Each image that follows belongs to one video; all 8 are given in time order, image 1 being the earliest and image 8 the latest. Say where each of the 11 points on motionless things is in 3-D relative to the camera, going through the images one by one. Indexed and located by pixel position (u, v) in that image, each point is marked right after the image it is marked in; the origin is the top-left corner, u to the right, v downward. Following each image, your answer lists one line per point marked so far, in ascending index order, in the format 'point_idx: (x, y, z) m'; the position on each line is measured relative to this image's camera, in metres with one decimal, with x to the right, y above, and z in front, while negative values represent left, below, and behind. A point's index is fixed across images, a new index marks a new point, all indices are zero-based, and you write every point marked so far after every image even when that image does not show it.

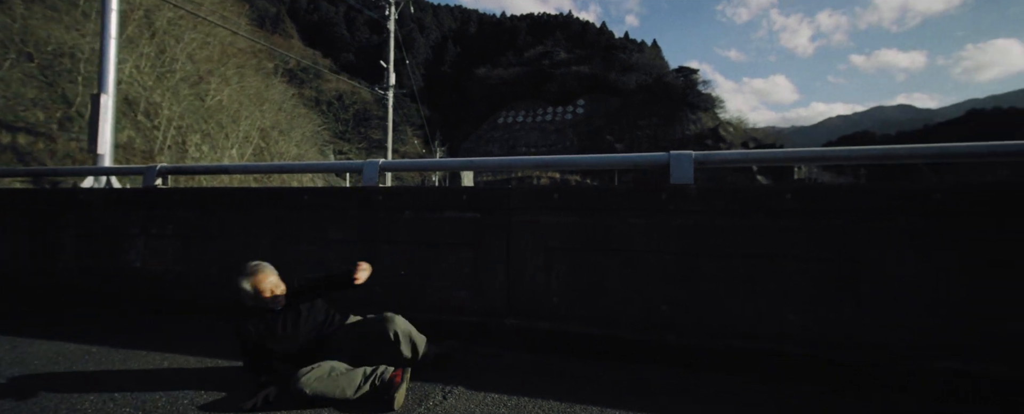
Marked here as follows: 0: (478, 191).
0: (-0.2, +0.1, +3.5) m
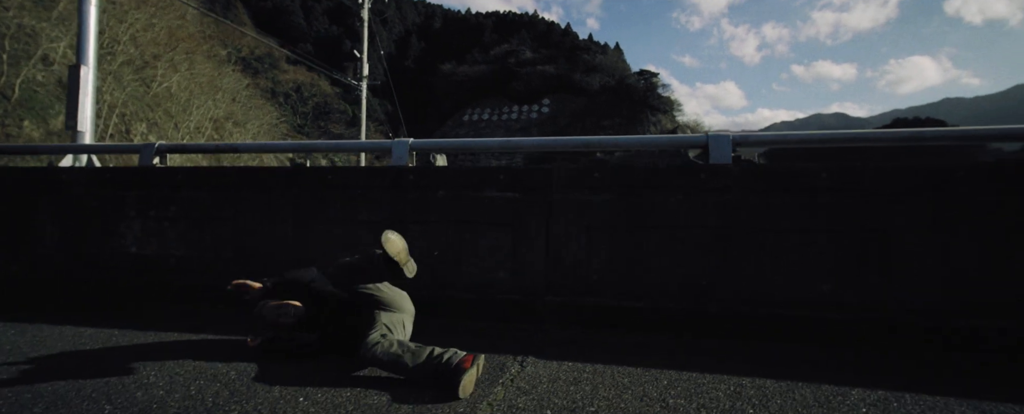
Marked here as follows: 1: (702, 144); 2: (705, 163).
0: (0.0, +0.3, +3.5) m
1: (+1.2, +0.4, +3.1) m
2: (+1.2, +0.3, +3.1) m
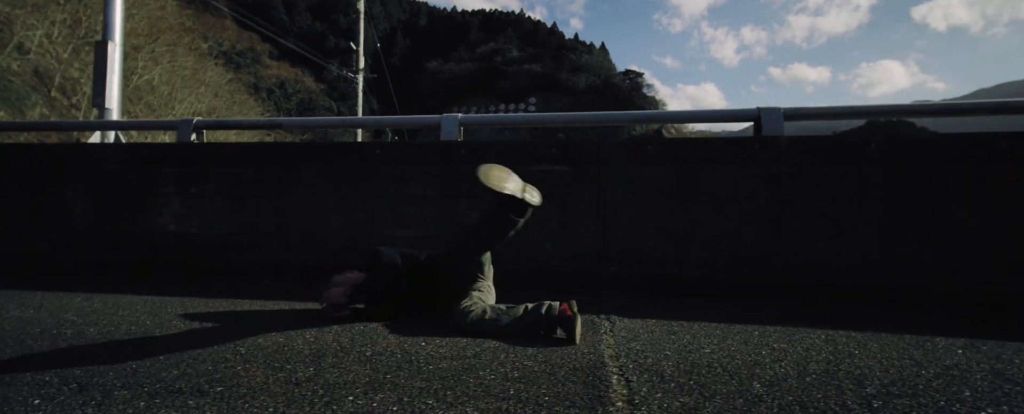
0: (+0.4, +0.5, +3.5) m
1: (+1.6, +0.6, +3.3) m
2: (+1.6, +0.5, +3.2) m
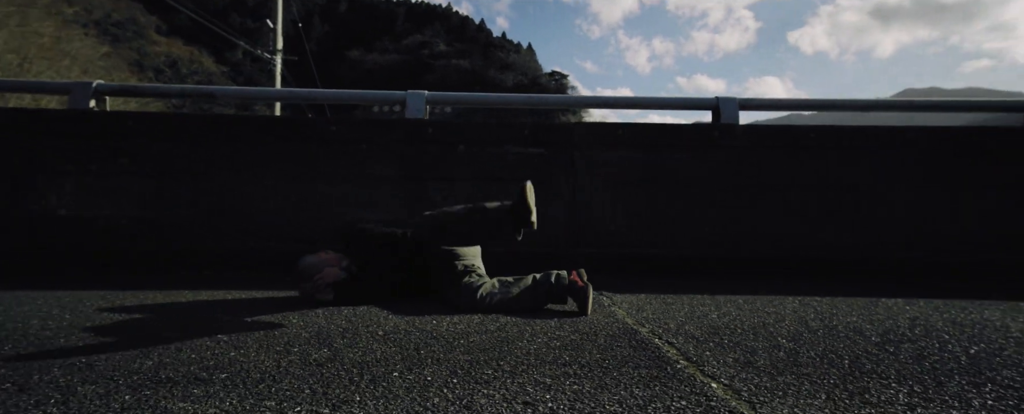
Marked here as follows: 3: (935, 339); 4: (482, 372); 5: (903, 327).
0: (+0.2, +0.6, +3.5) m
1: (+1.4, +0.7, +3.5) m
2: (+1.4, +0.6, +3.4) m
3: (+1.6, -0.5, +1.8) m
4: (-0.1, -0.5, +1.4) m
5: (+1.6, -0.5, +2.0) m
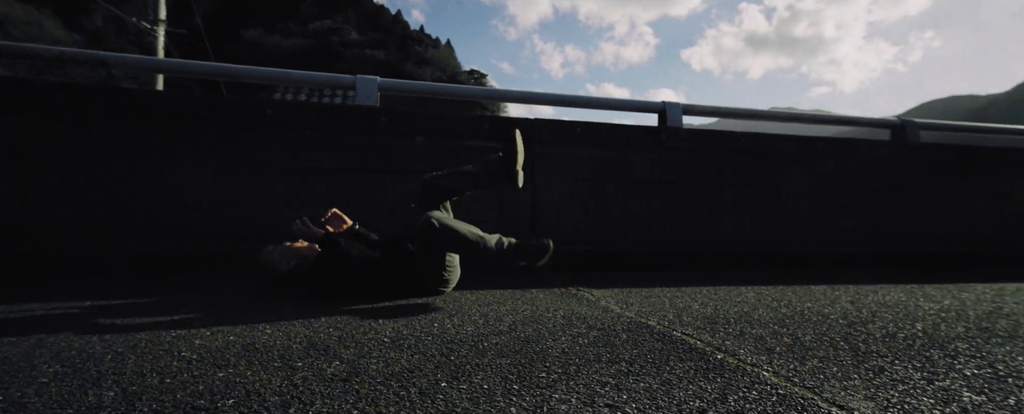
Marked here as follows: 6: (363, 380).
0: (-0.1, +0.6, +3.5) m
1: (+1.1, +0.7, +3.7) m
2: (+1.1, +0.6, +3.6) m
3: (+1.6, -0.5, +2.1) m
4: (+0.1, -0.4, +1.3) m
5: (+1.6, -0.5, +2.2) m
6: (-0.4, -0.5, +1.3) m
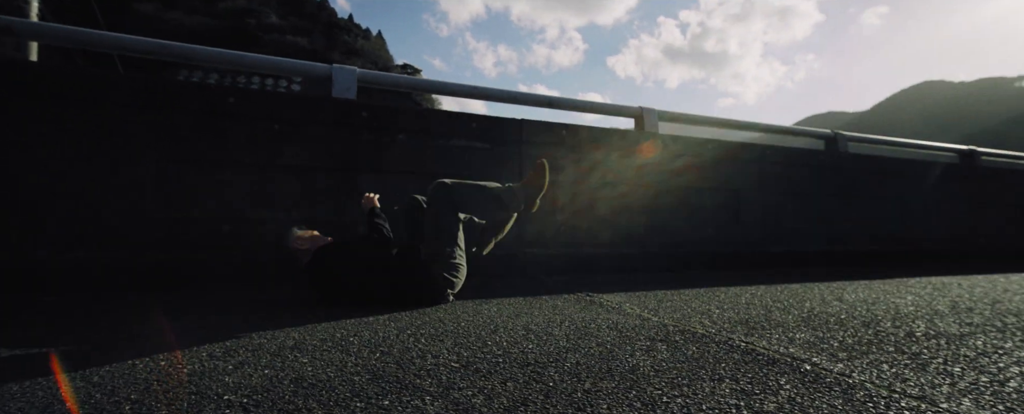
0: (-0.2, +0.6, +3.3) m
1: (+0.9, +0.7, +3.8) m
2: (+0.9, +0.6, +3.7) m
3: (+1.7, -0.5, +2.3) m
4: (+0.4, -0.5, +1.2) m
5: (+1.7, -0.5, +2.4) m
6: (-0.1, -0.5, +1.1) m
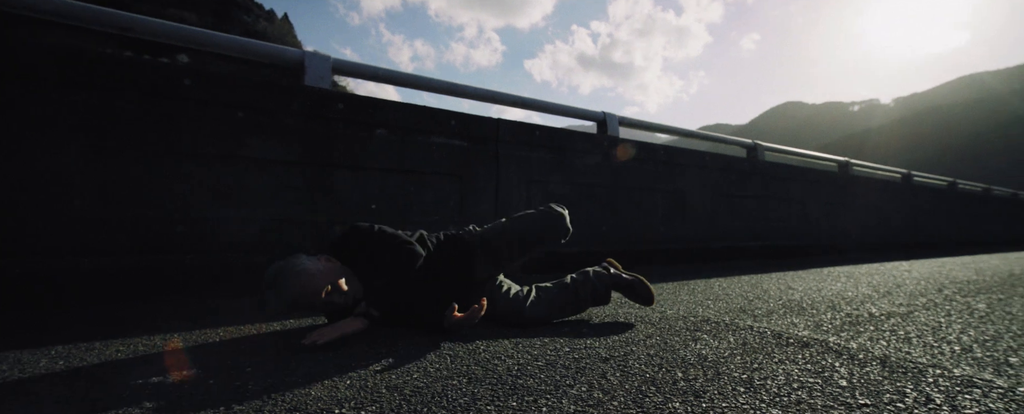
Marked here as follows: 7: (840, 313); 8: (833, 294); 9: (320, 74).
0: (-0.3, +0.6, +3.3) m
1: (+0.7, +0.7, +4.0) m
2: (+0.7, +0.6, +3.9) m
3: (+1.8, -0.5, +2.7) m
4: (+0.7, -0.5, +1.4) m
5: (+1.7, -0.5, +2.8) m
6: (+0.3, -0.5, +1.2) m
7: (+1.6, -0.5, +2.4) m
8: (+1.8, -0.5, +2.9) m
9: (-1.2, +0.8, +3.0) m
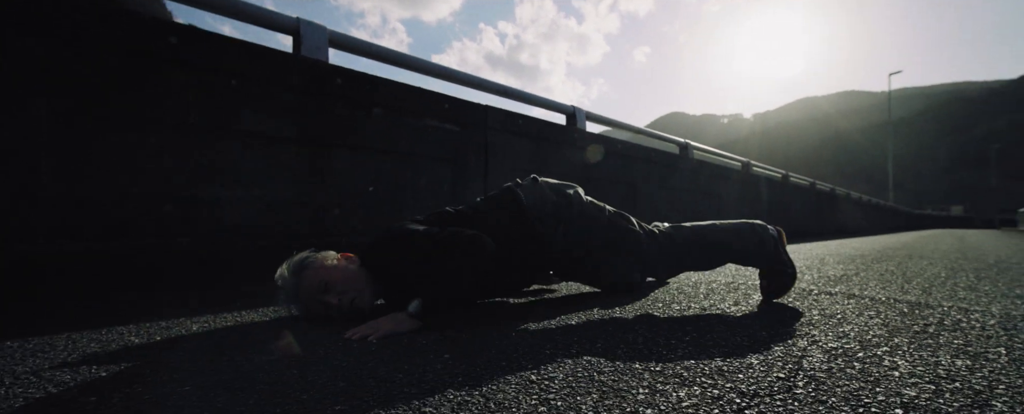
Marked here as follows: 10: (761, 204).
0: (-0.4, +0.7, +3.3) m
1: (+0.5, +0.8, +4.2) m
2: (+0.5, +0.7, +4.1) m
3: (+1.8, -0.4, +3.2) m
4: (+1.1, -0.4, +1.7) m
5: (+1.7, -0.4, +3.3) m
6: (+0.7, -0.4, +1.4) m
7: (+1.7, -0.4, +2.8) m
8: (+1.8, -0.4, +3.4) m
9: (-1.1, +0.9, +2.8) m
10: (+3.5, 0.0, +7.0) m
